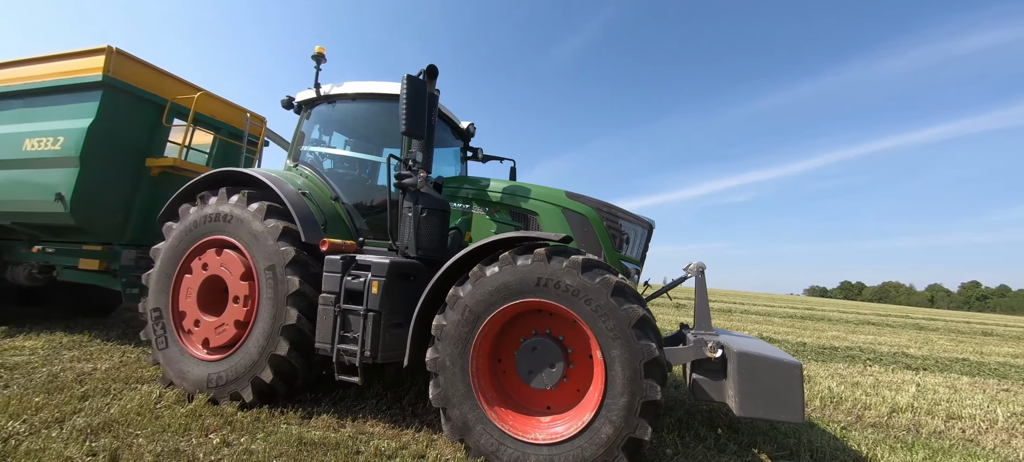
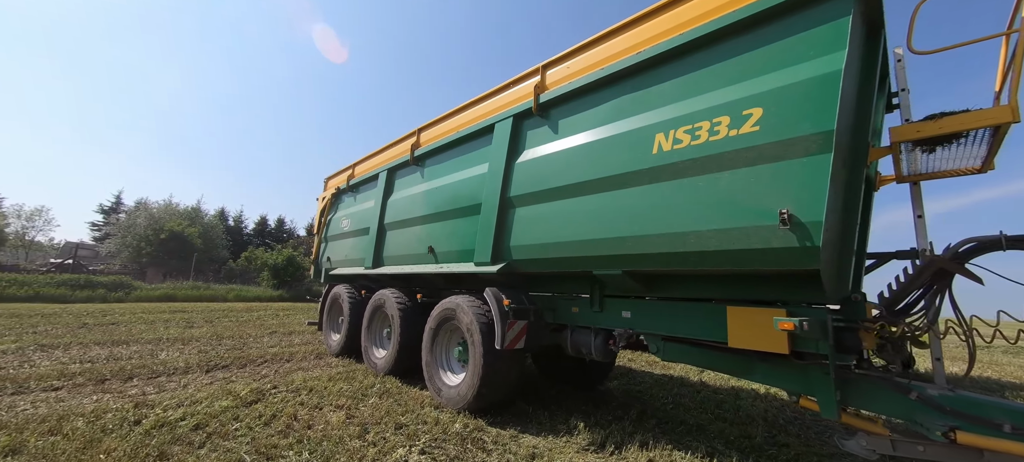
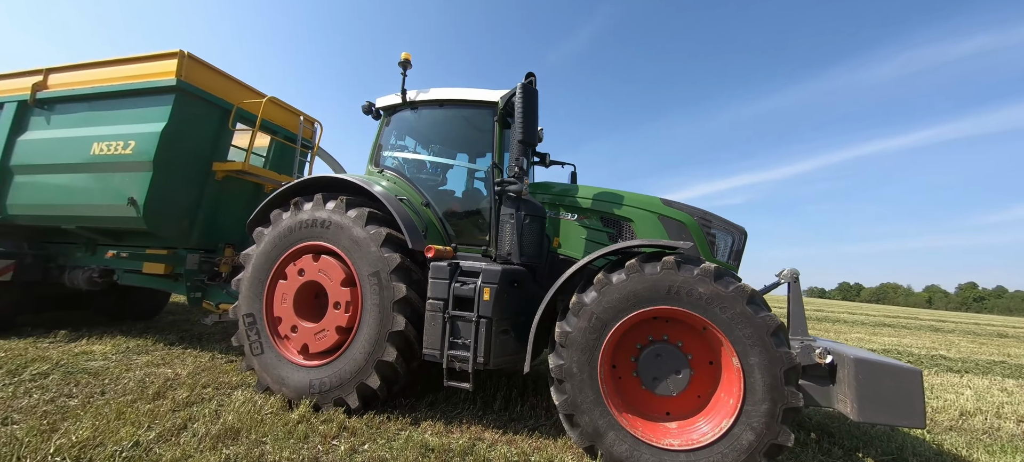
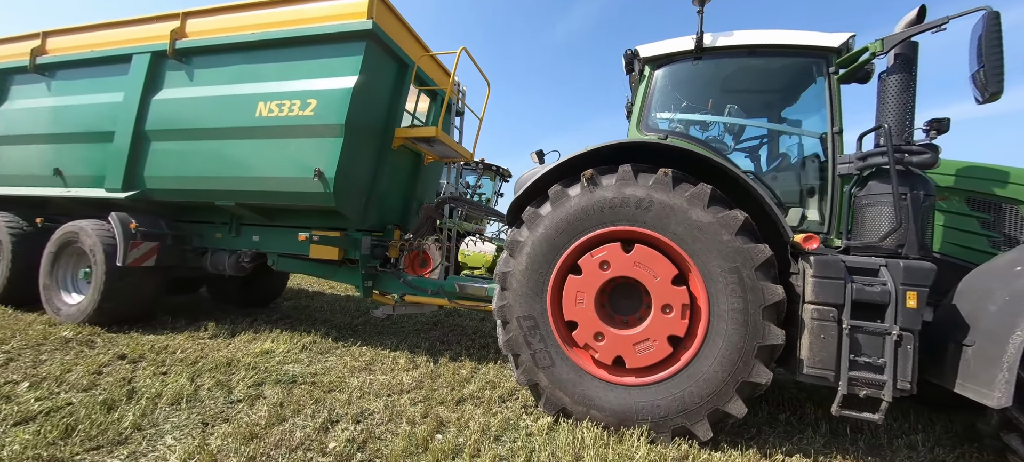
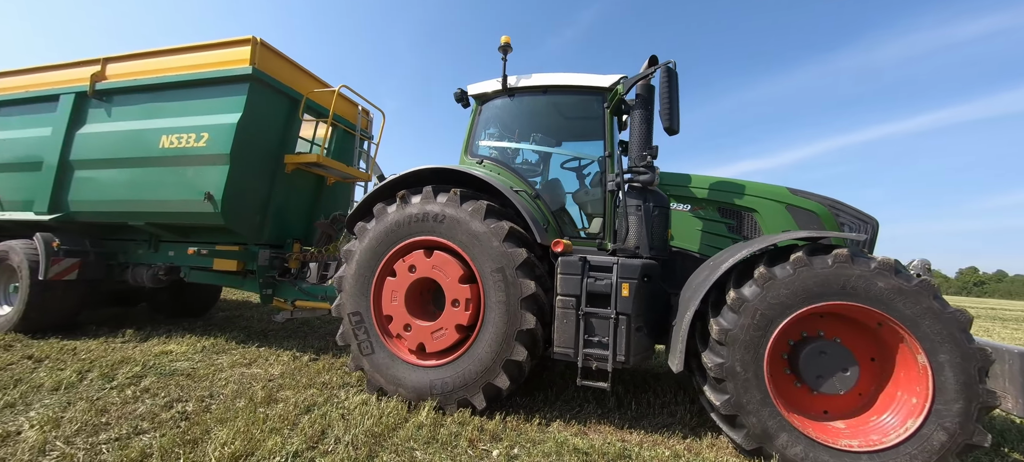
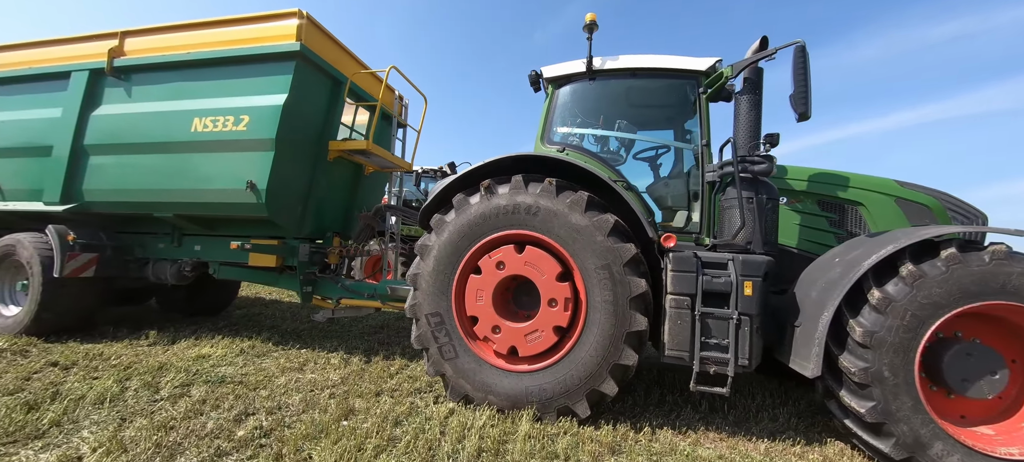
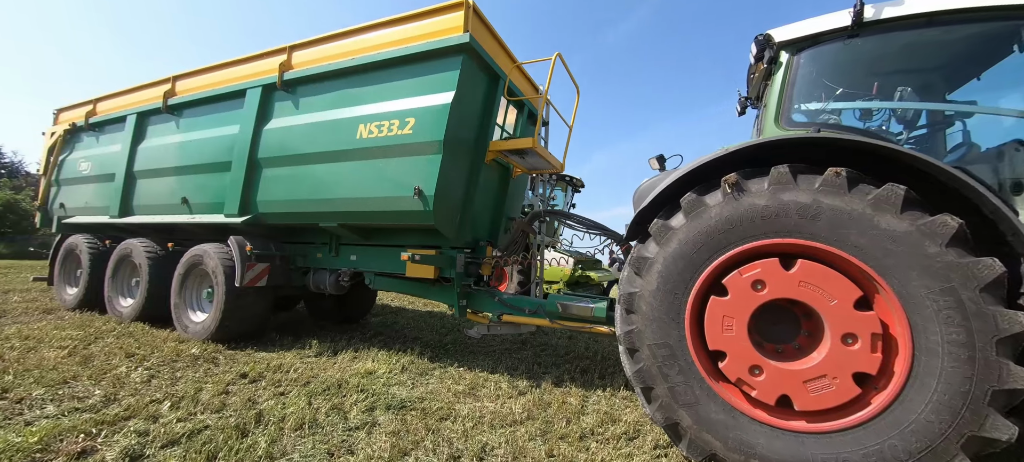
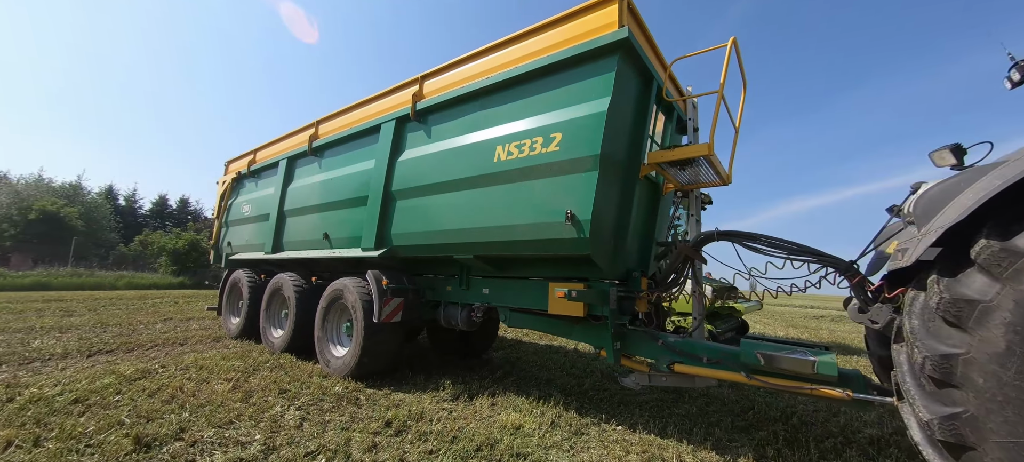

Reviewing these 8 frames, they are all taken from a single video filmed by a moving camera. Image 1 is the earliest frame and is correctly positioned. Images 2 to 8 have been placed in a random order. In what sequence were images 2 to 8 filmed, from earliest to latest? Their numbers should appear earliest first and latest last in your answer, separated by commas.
3, 5, 6, 4, 7, 8, 2
